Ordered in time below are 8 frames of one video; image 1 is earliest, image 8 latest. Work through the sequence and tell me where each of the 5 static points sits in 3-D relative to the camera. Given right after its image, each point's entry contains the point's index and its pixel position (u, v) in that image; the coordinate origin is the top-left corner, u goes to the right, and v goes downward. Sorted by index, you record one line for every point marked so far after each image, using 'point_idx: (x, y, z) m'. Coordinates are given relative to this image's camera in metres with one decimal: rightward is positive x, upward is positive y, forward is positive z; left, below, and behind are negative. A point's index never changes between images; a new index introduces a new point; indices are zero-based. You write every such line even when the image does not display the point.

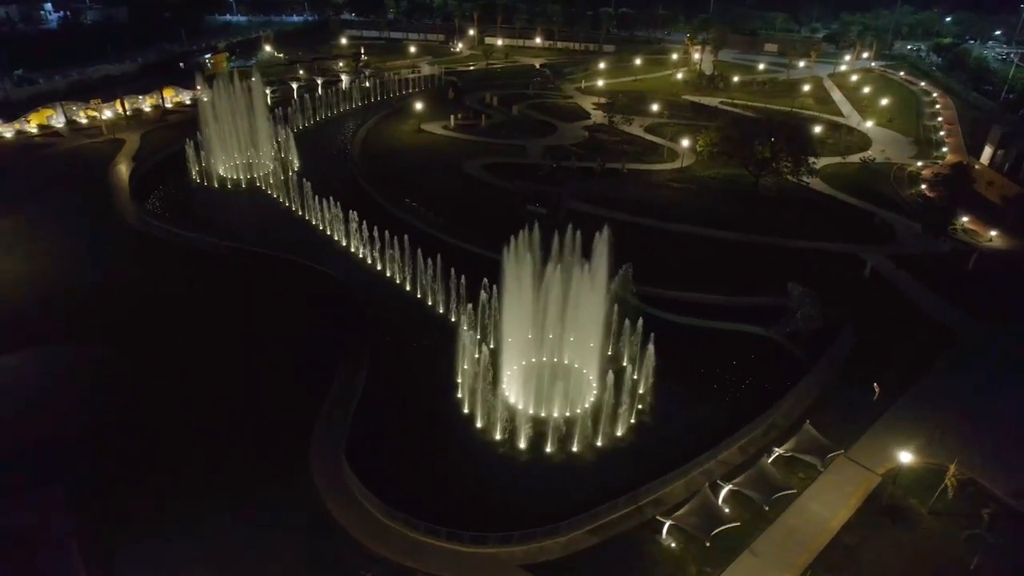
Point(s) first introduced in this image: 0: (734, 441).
0: (+6.1, -4.1, +17.3) m
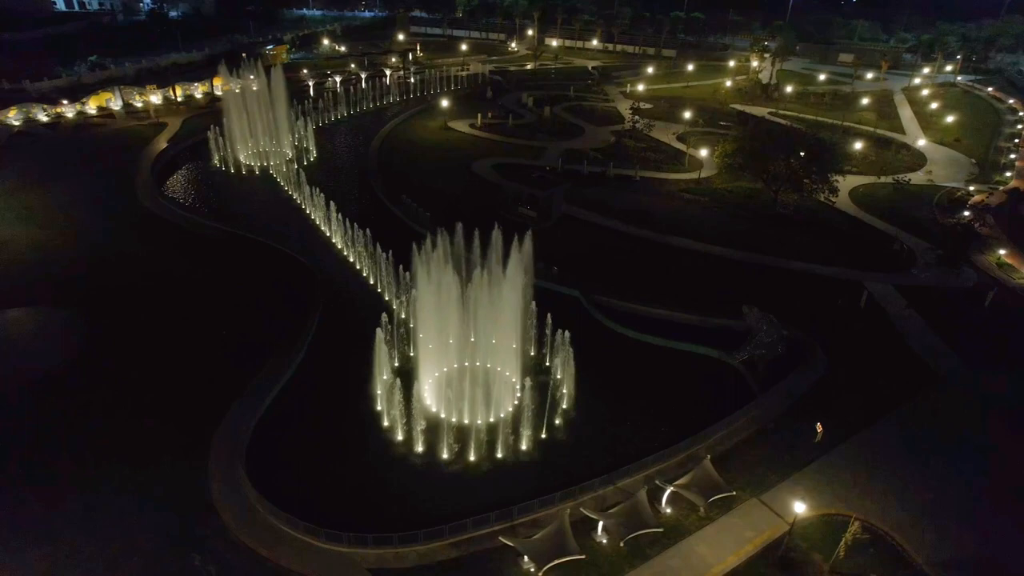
0: (+3.4, -4.6, +16.3) m
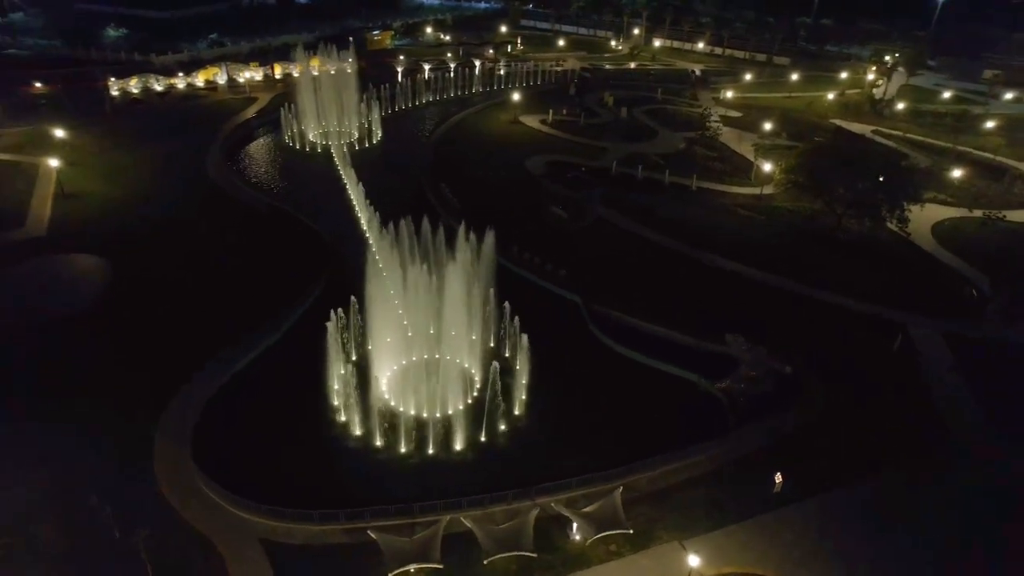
0: (+1.3, -4.8, +15.5) m
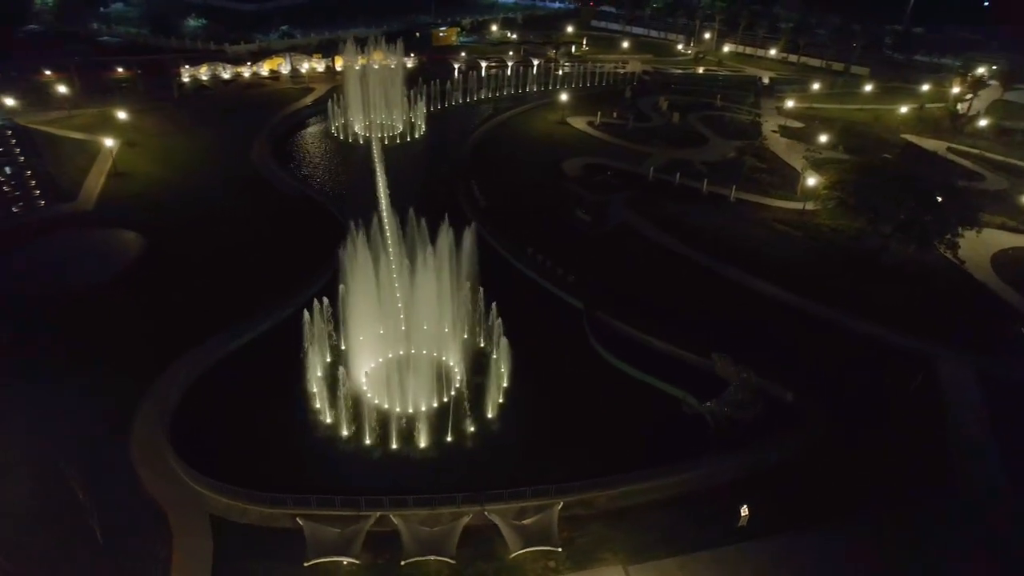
0: (+0.1, -4.9, +15.1) m
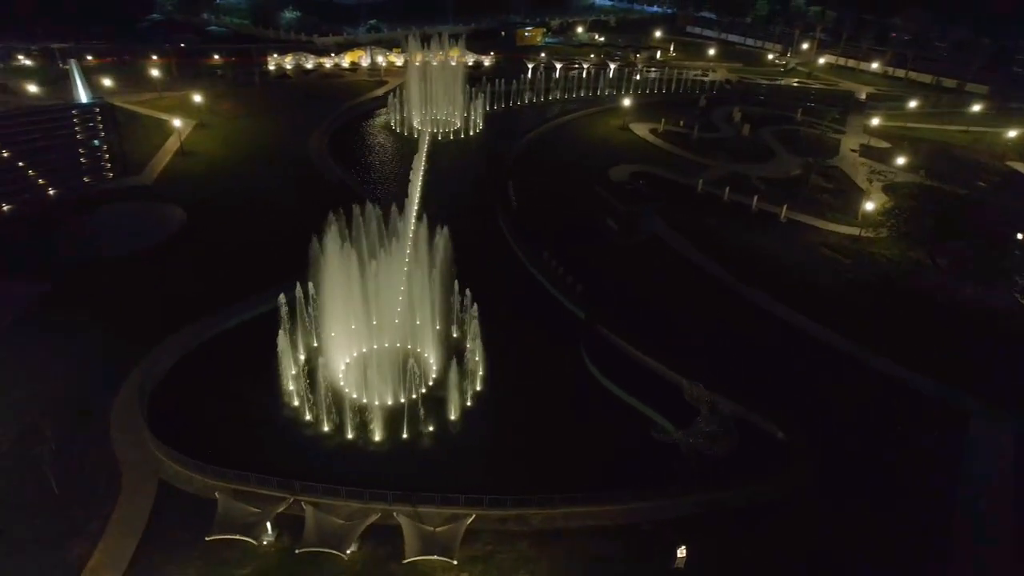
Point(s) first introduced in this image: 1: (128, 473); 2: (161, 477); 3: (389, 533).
0: (-1.4, -5.0, +14.8) m
1: (-9.2, -4.4, +15.3) m
2: (-8.5, -4.6, +15.4) m
3: (-2.7, -5.5, +14.3) m
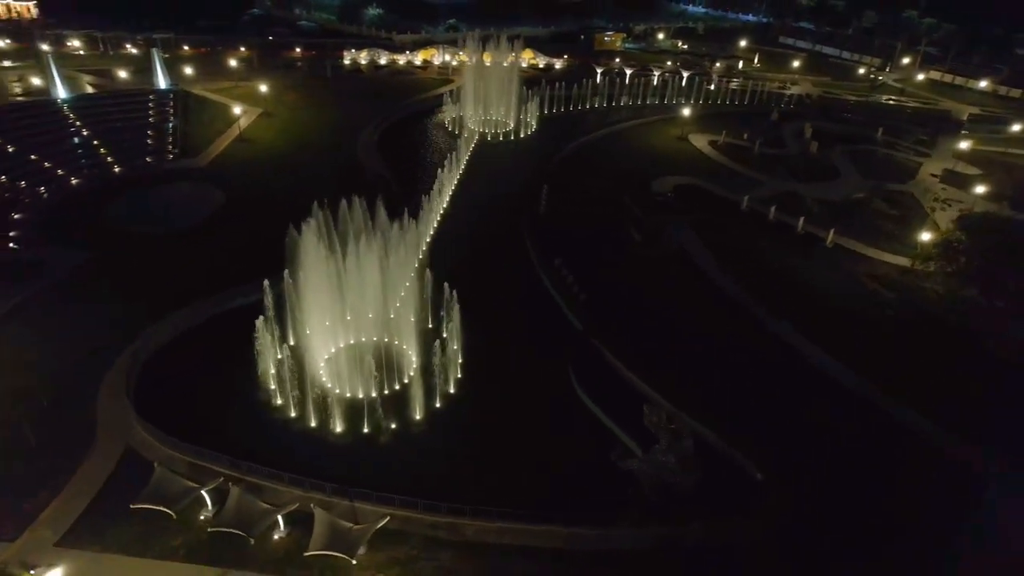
0: (-2.9, -4.9, +14.7) m
1: (-10.5, -3.7, +16.3) m
2: (-9.7, -3.9, +16.2) m
3: (-4.3, -5.4, +14.4) m
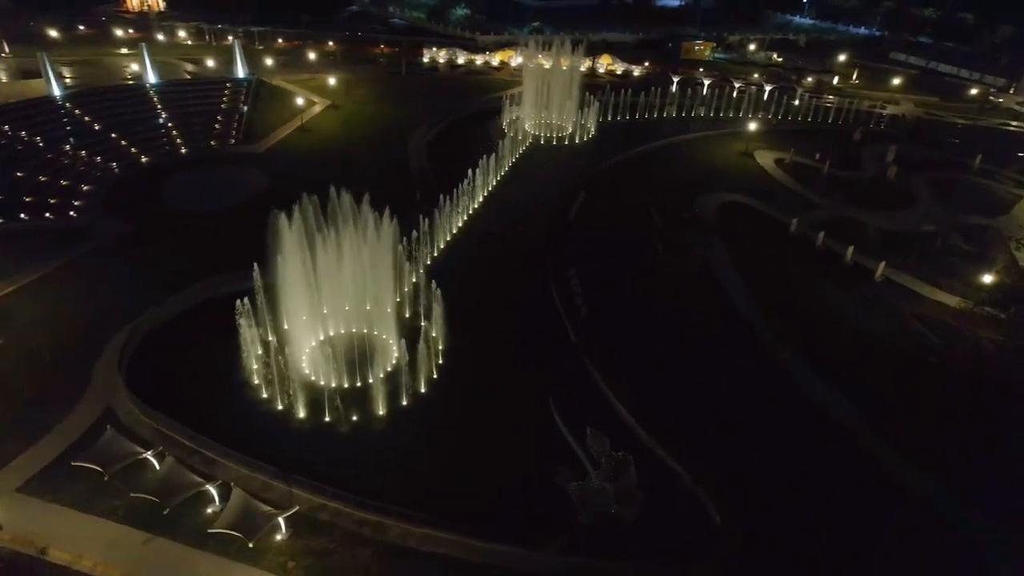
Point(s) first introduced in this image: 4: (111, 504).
0: (-4.5, -4.7, +14.8) m
1: (-11.6, -2.9, +17.5) m
2: (-10.9, -3.2, +17.3) m
3: (-5.9, -5.0, +14.7) m
4: (-9.0, -4.9, +14.3) m
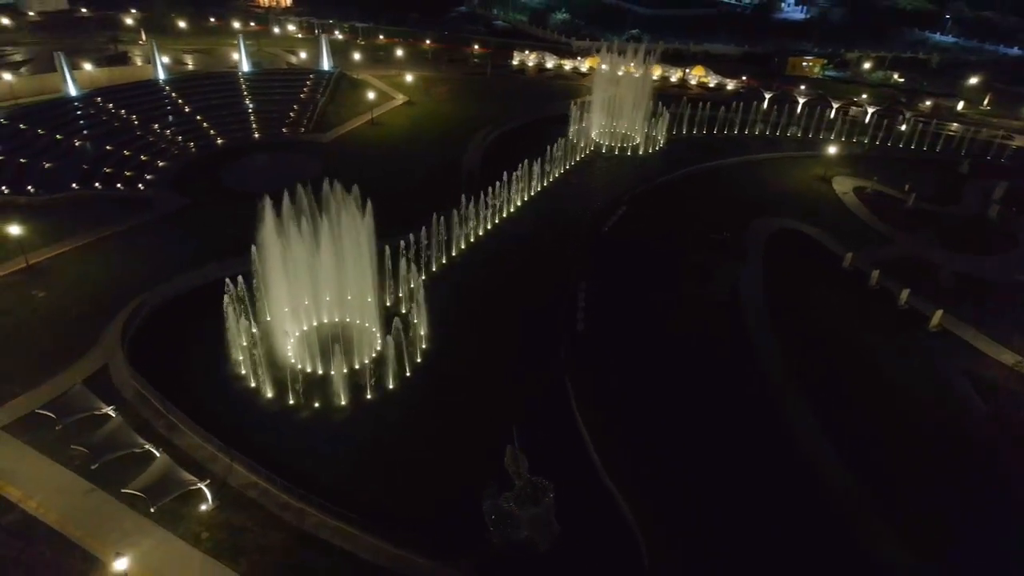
0: (-6.2, -4.3, +15.2) m
1: (-12.5, -1.8, +19.1) m
2: (-11.9, -2.2, +18.8) m
3: (-7.7, -4.5, +15.4) m
4: (-10.7, -4.0, +15.5) m
